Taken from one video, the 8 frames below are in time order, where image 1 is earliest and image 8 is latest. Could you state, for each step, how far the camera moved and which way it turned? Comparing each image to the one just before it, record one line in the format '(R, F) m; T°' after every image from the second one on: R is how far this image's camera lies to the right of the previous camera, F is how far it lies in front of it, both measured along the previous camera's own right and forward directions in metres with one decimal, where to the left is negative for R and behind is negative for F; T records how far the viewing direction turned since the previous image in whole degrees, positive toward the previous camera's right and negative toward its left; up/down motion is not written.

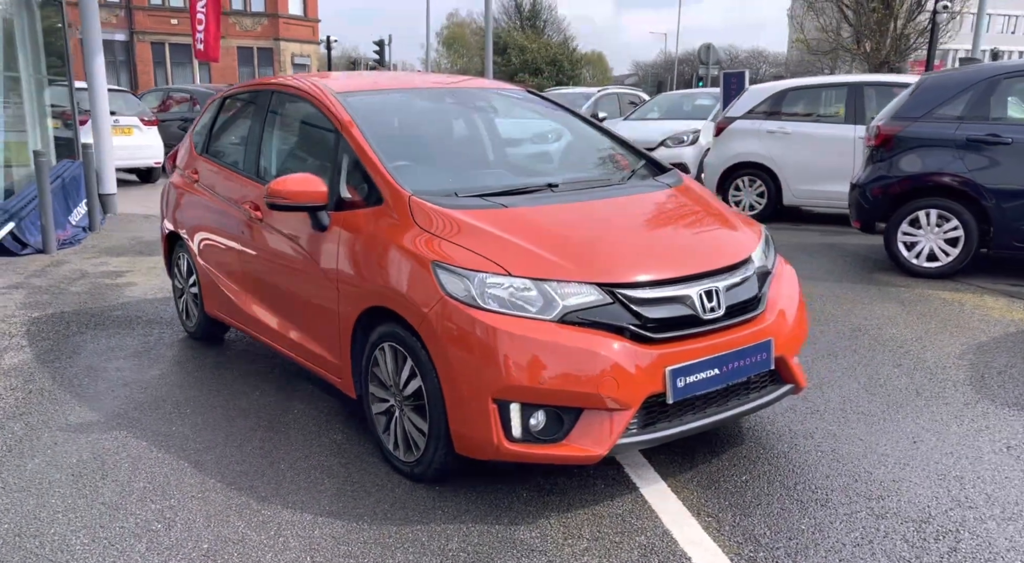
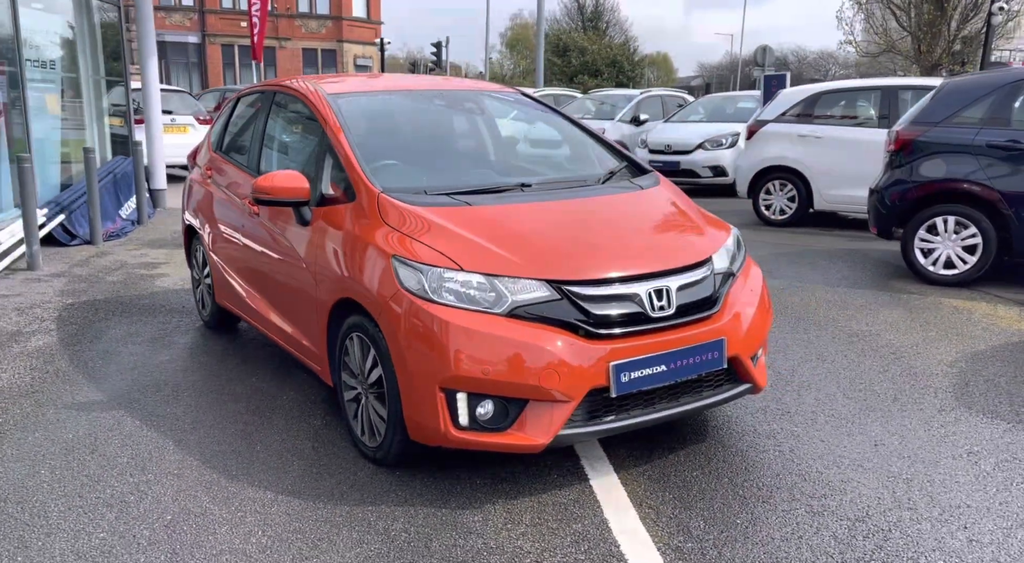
(+0.4, -0.1) m; -4°
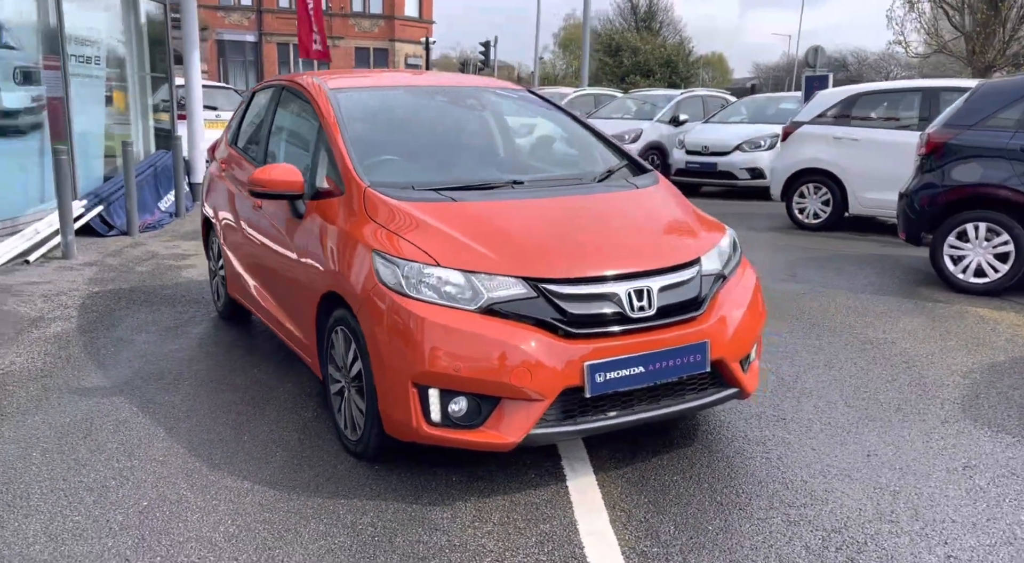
(+0.3, 0.0) m; -3°
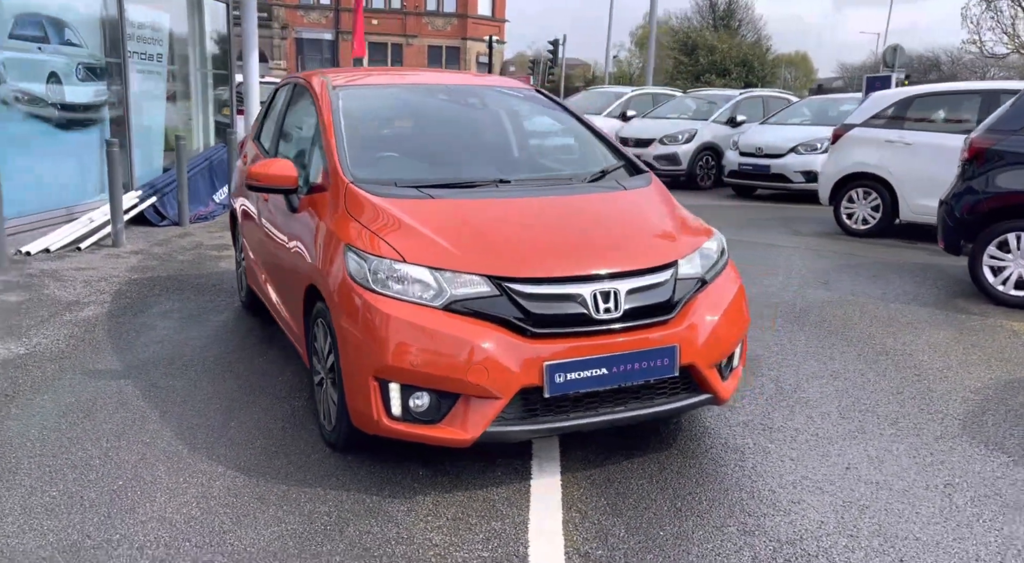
(+0.4, 0.0) m; -5°
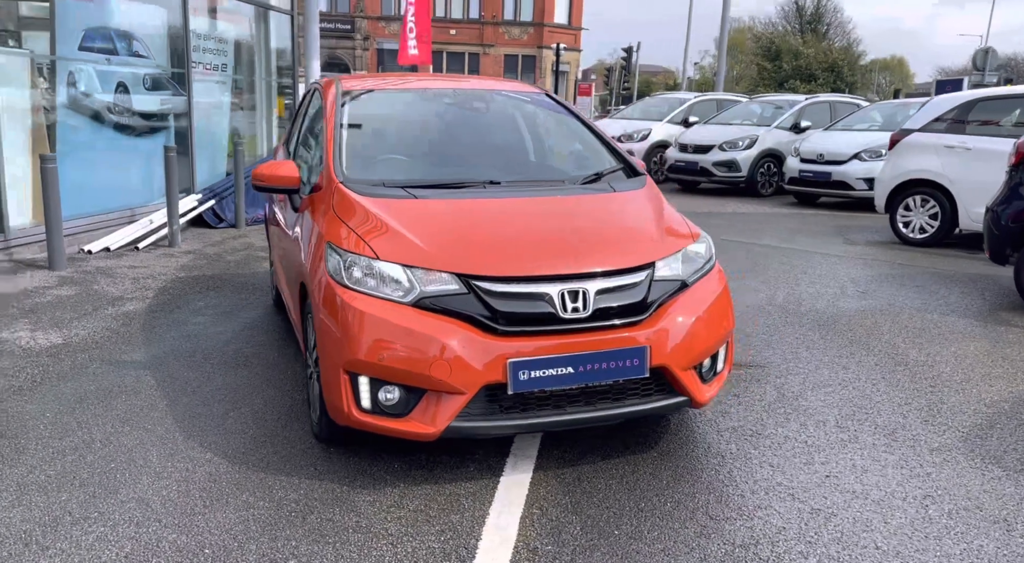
(+0.4, 0.0) m; -5°
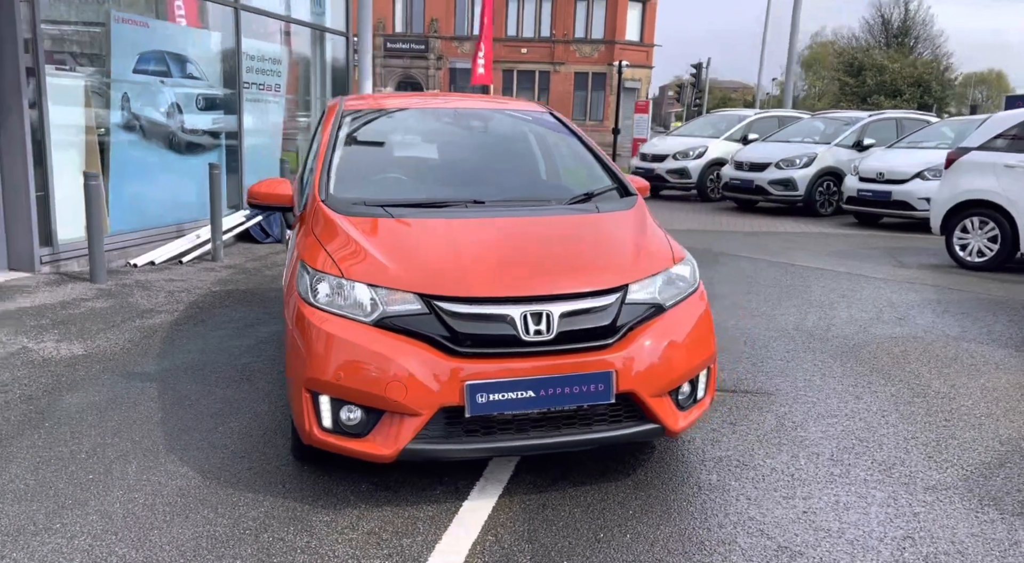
(+0.4, +0.1) m; -5°
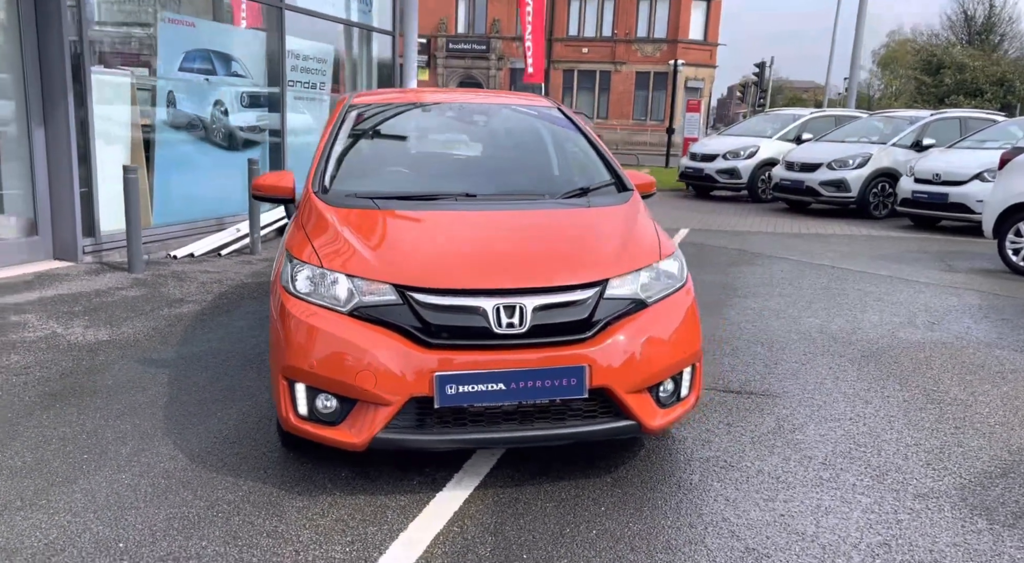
(+0.3, 0.0) m; -4°
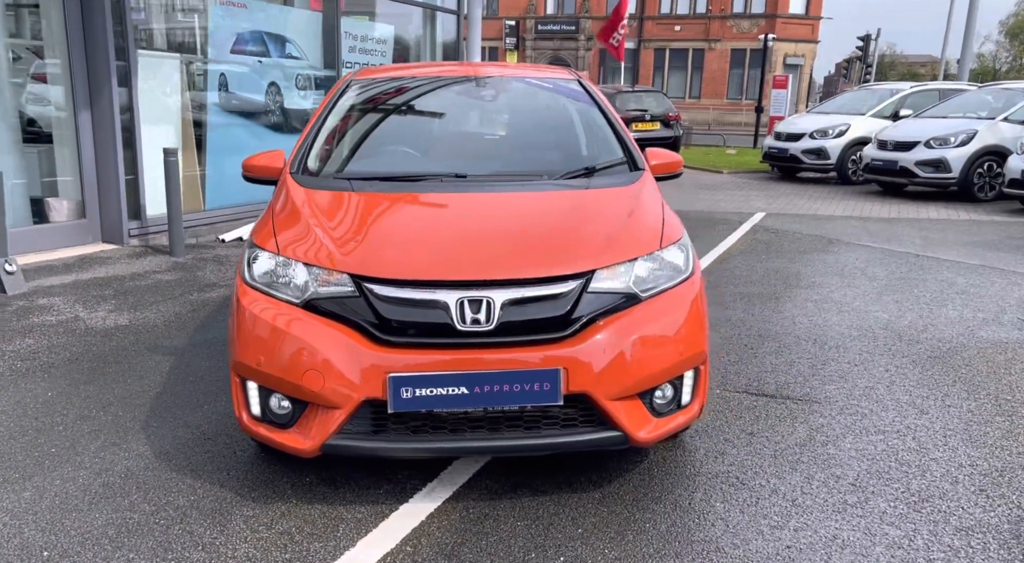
(+0.4, +0.4) m; -6°
